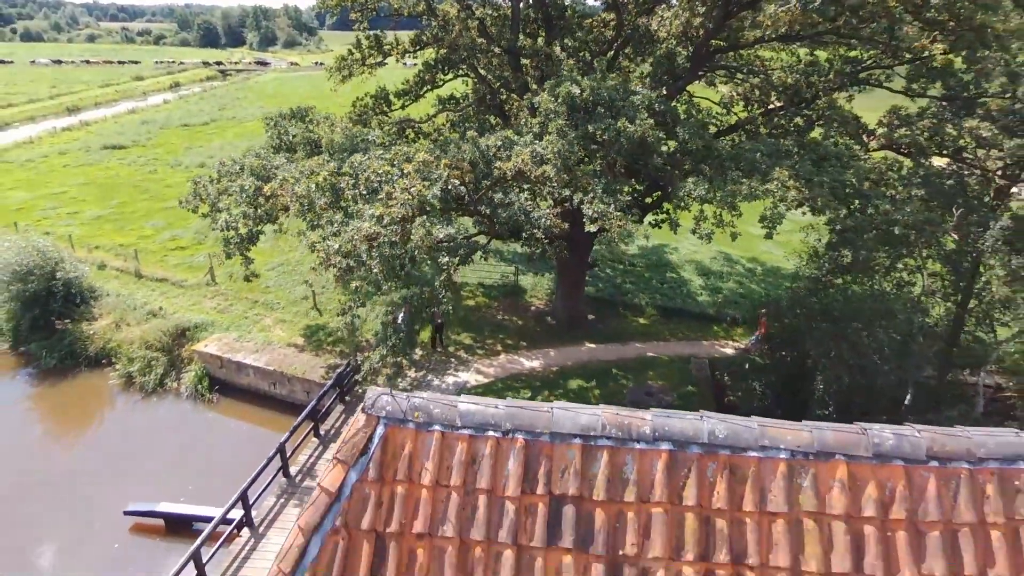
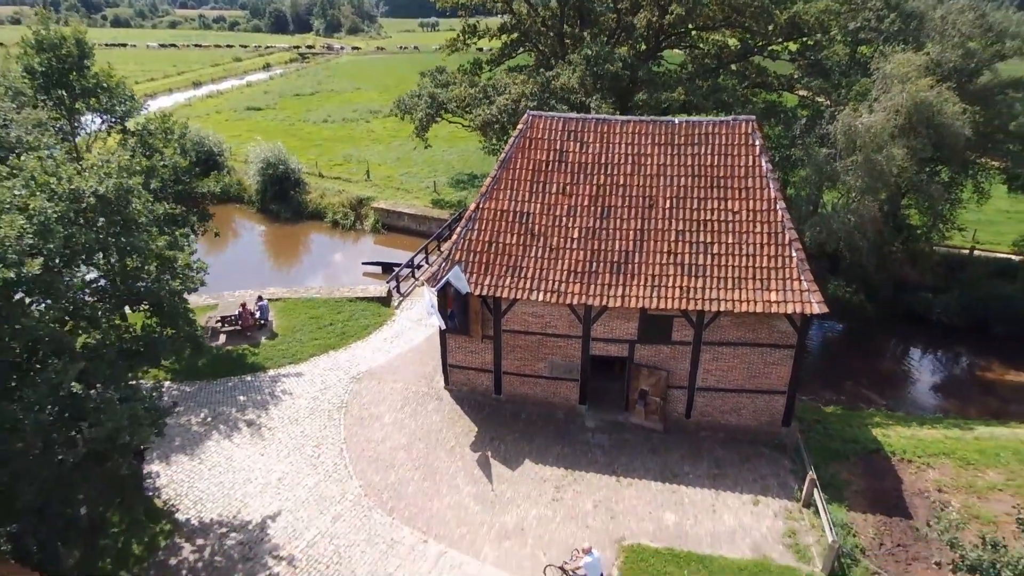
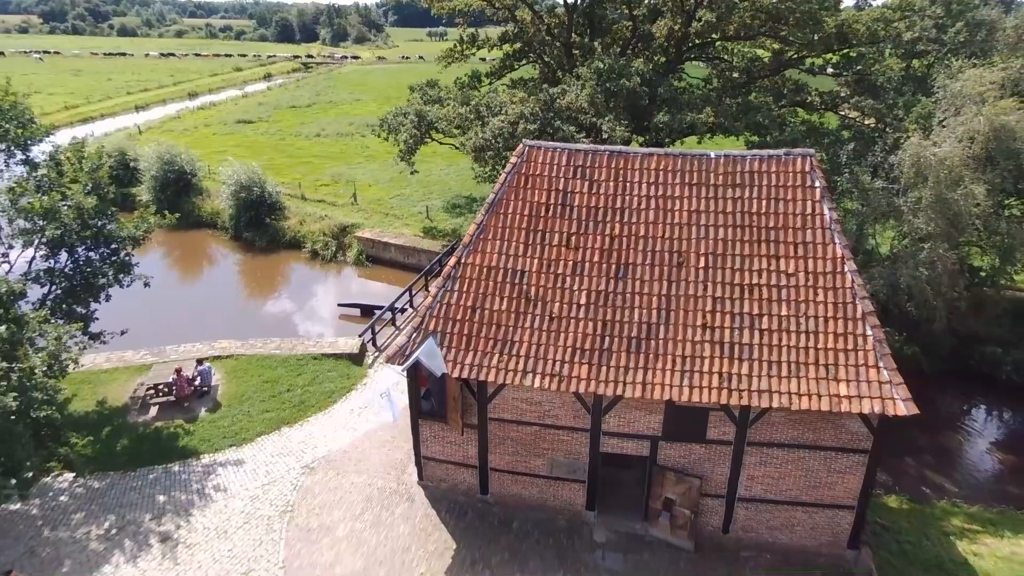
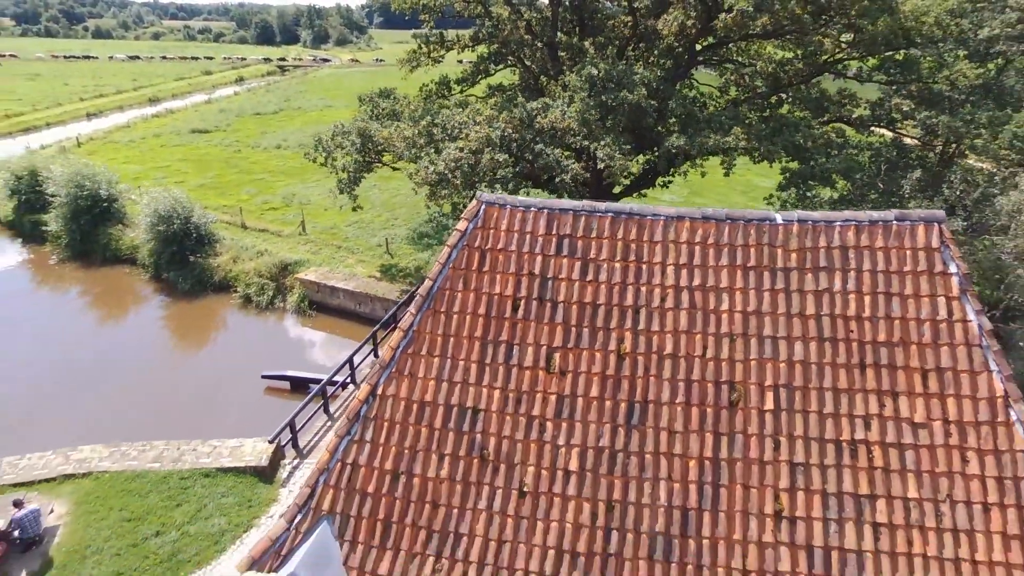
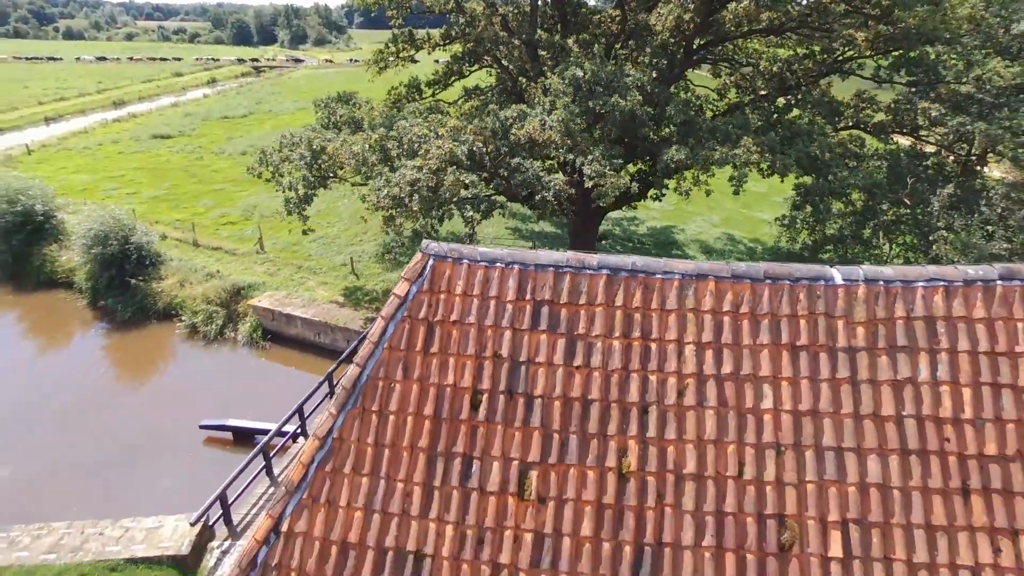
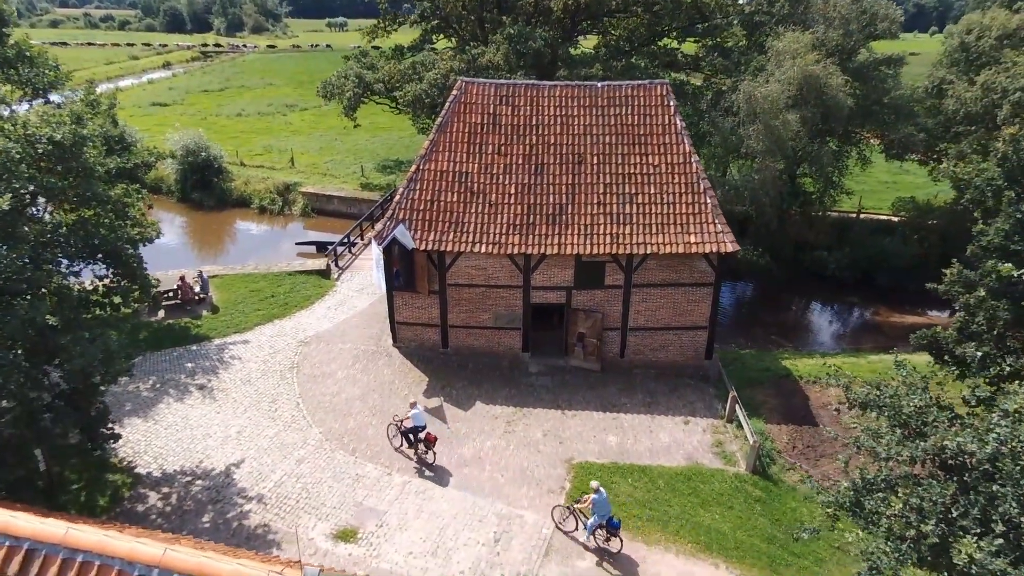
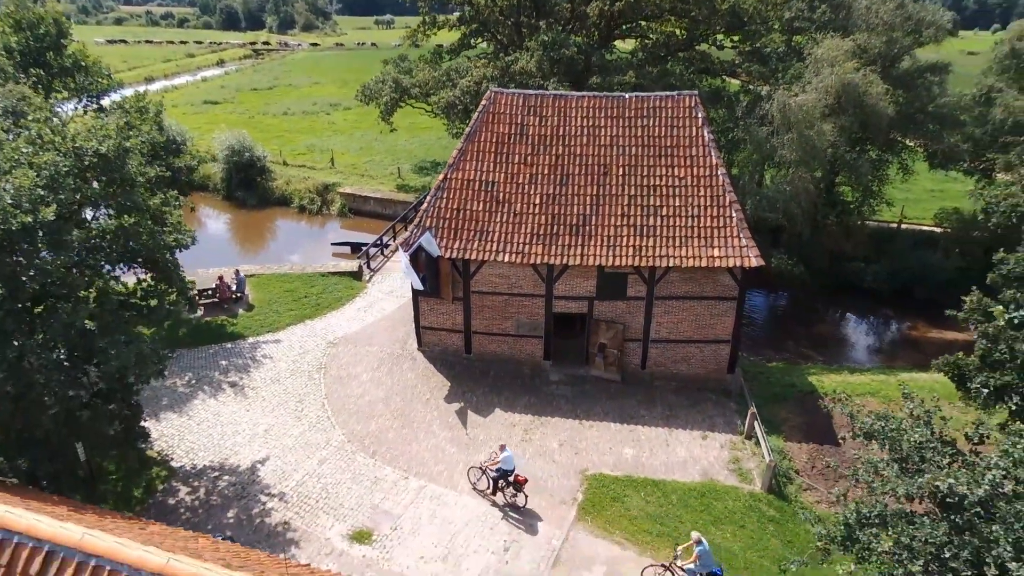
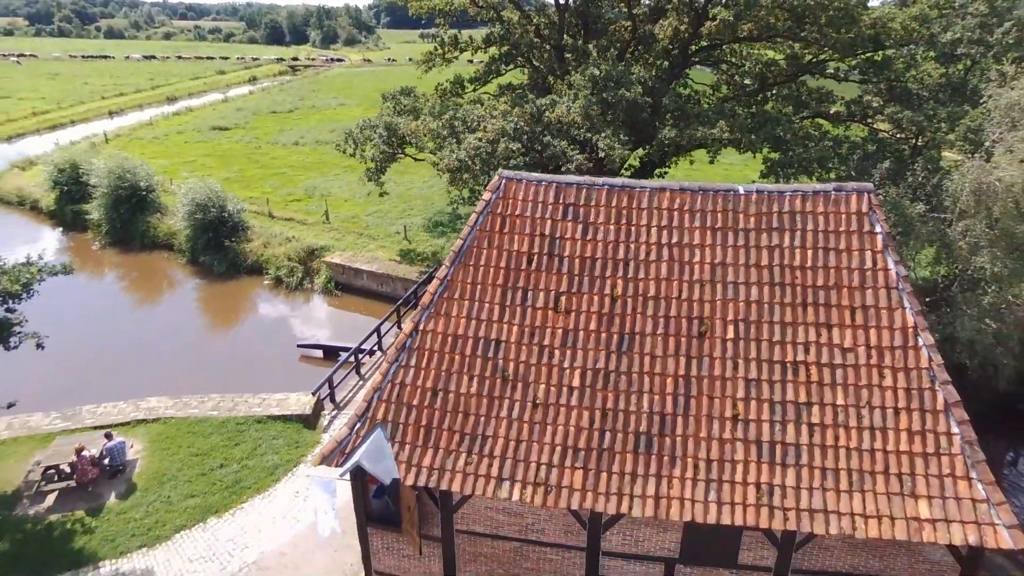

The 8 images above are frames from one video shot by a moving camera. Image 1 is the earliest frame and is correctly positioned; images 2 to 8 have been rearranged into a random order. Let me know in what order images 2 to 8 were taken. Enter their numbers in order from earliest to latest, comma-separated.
5, 4, 8, 3, 2, 7, 6
